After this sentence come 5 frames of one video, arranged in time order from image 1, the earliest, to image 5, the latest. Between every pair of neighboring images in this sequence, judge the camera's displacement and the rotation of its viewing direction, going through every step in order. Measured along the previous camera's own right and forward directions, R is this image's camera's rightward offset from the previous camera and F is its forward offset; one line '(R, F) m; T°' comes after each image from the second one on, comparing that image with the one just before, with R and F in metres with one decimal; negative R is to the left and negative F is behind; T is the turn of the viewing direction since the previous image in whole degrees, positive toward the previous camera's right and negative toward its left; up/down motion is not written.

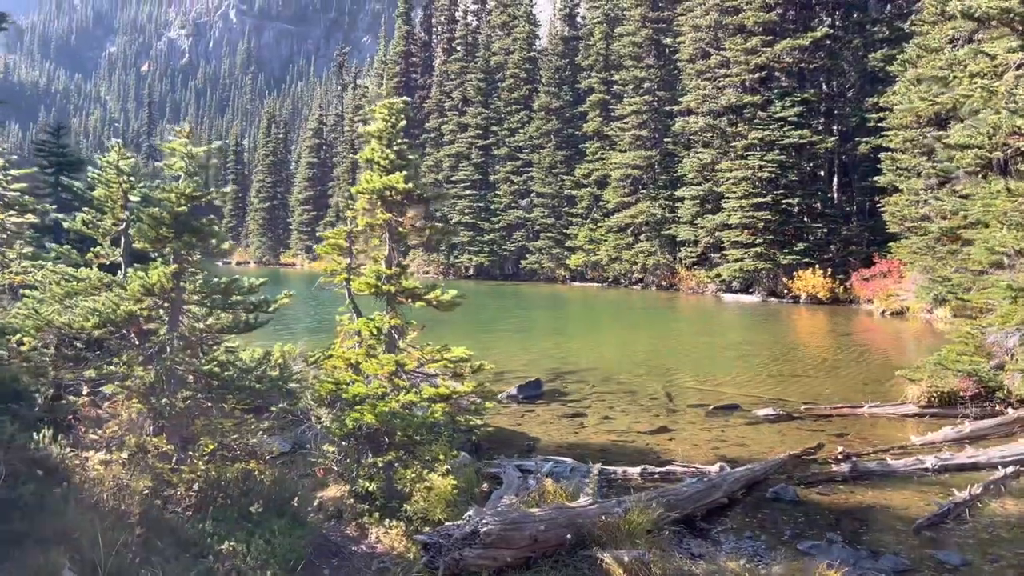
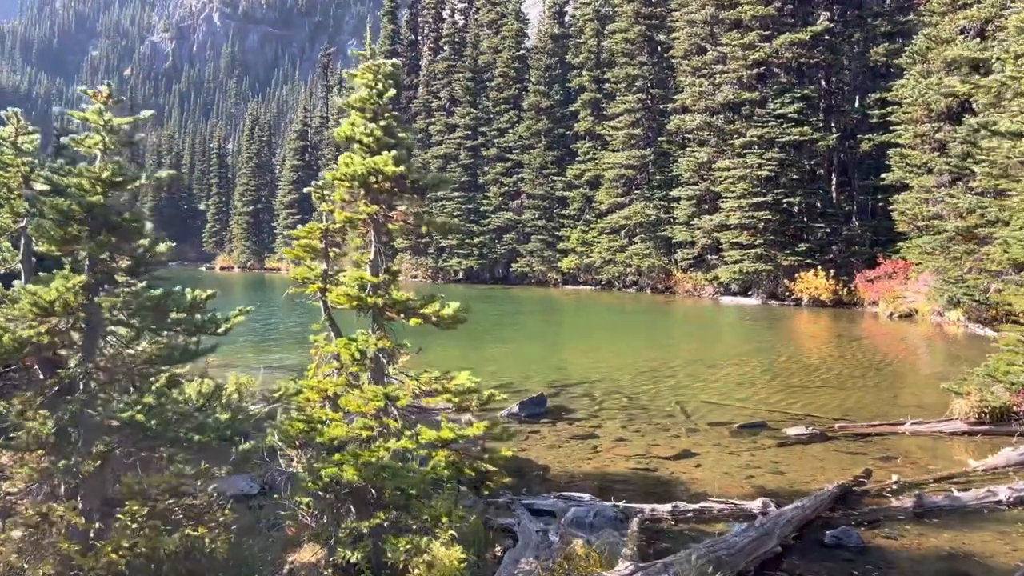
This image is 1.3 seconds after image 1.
(-0.2, +1.3) m; +1°
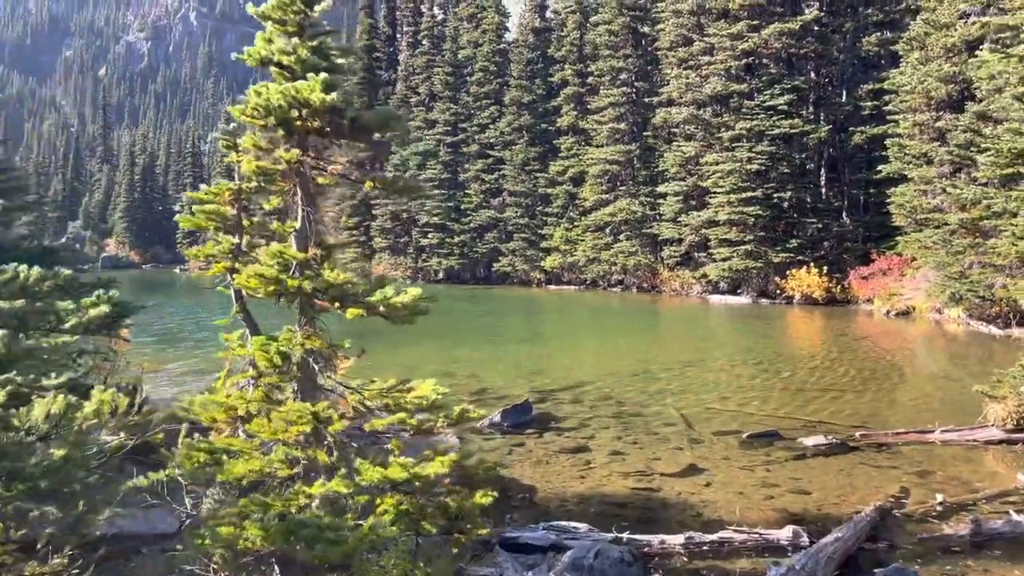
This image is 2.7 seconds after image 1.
(0.0, +1.4) m; +1°
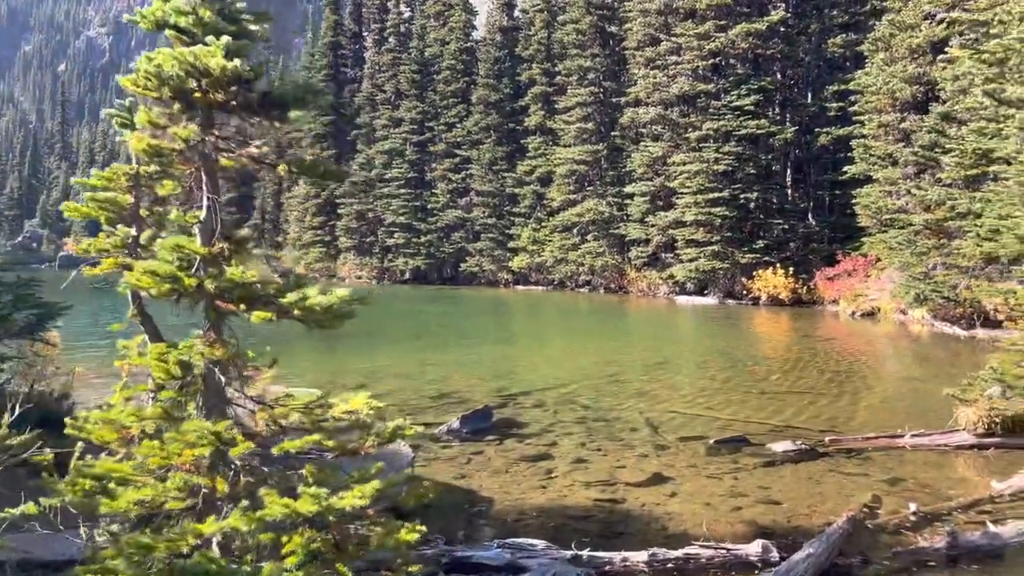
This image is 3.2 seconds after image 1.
(+0.1, +0.5) m; +2°
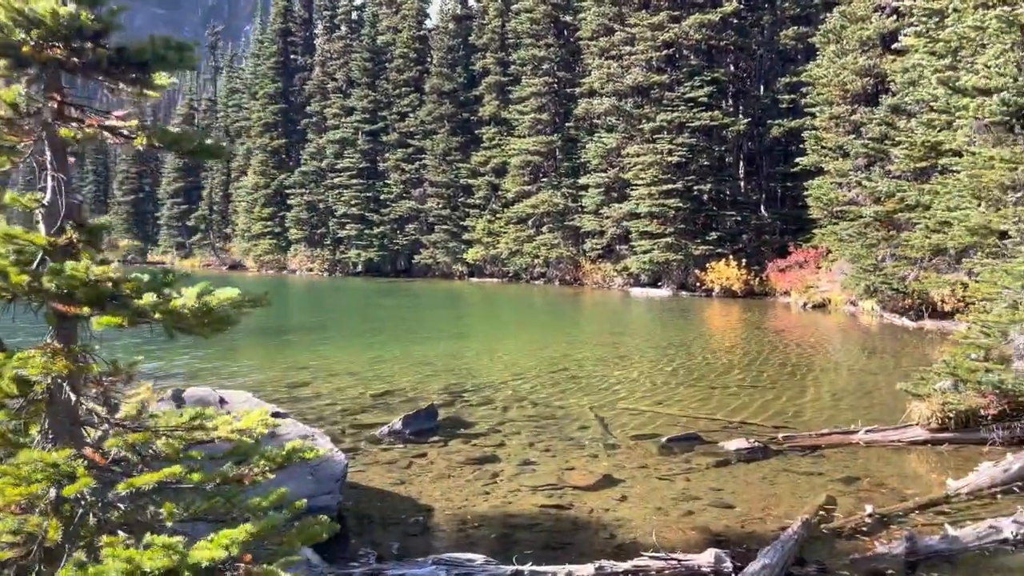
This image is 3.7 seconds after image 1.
(+0.2, +0.5) m; +3°
